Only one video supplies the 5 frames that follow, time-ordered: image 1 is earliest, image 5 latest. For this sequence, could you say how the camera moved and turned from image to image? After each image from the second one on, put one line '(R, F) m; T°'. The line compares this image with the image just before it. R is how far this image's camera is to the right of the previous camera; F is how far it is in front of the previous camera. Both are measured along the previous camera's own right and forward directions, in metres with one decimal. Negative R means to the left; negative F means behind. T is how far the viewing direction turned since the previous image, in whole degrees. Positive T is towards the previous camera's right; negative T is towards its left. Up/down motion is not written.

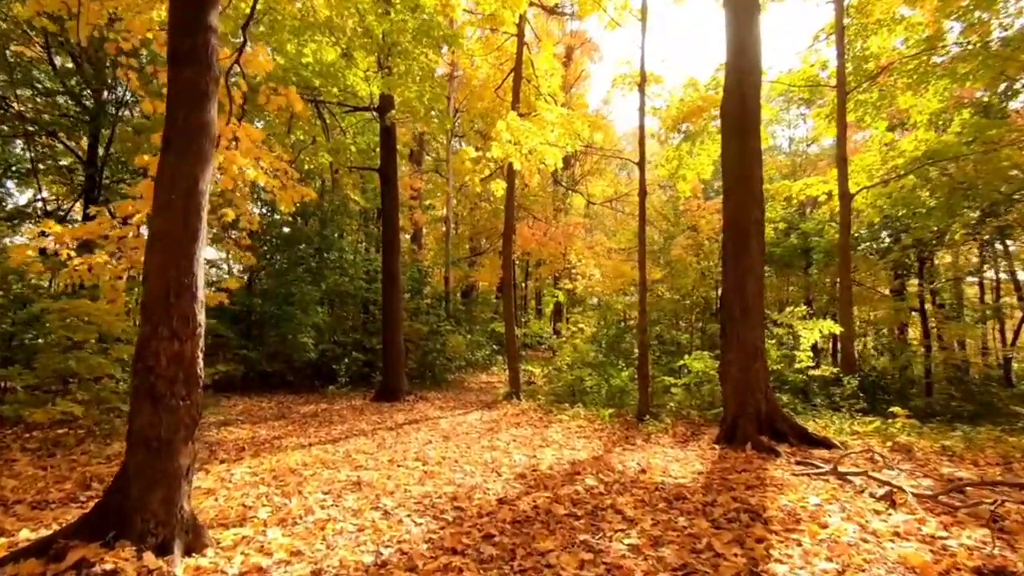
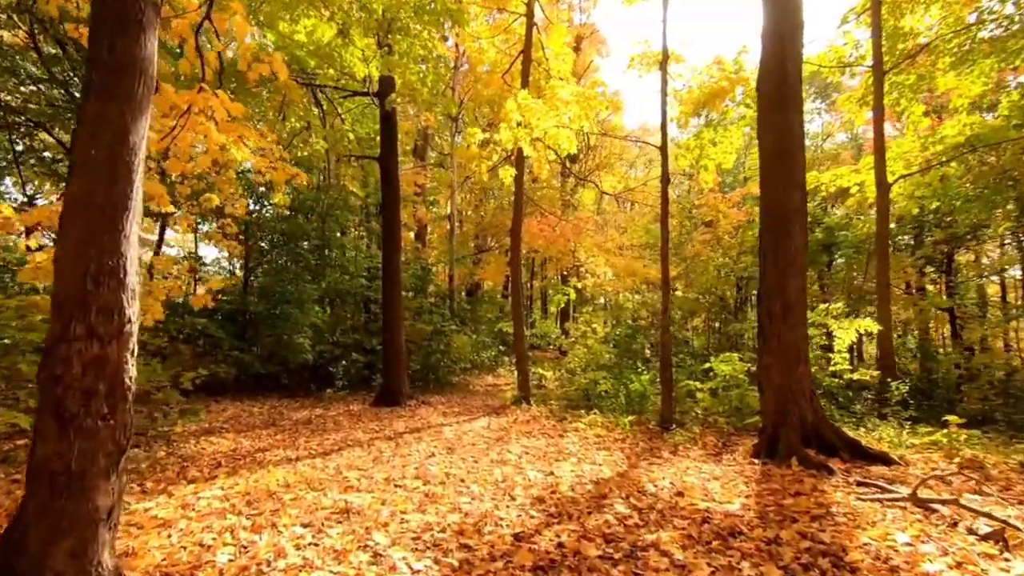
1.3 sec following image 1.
(-0.1, +0.8) m; 0°
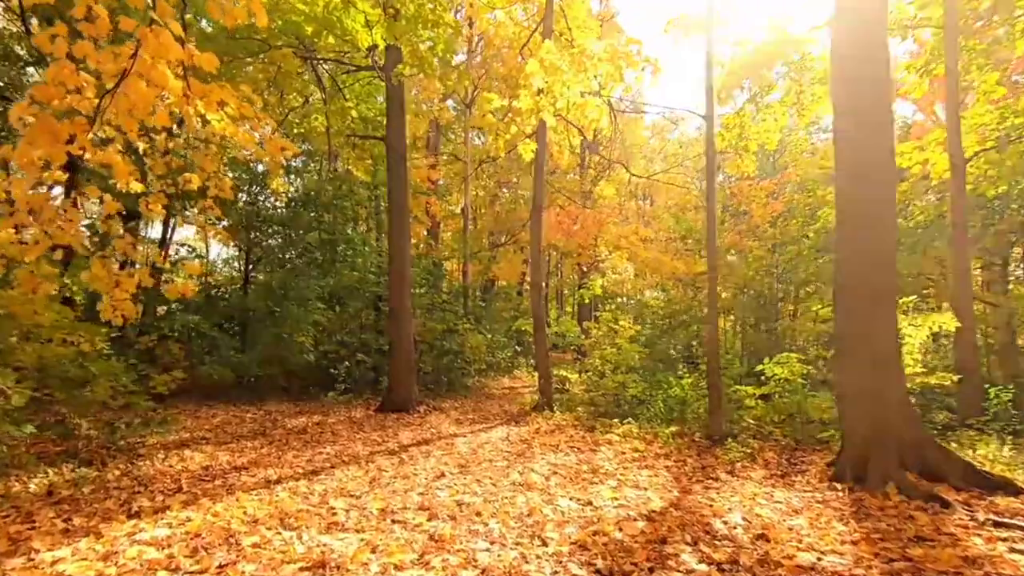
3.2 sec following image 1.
(-0.1, +1.1) m; -1°
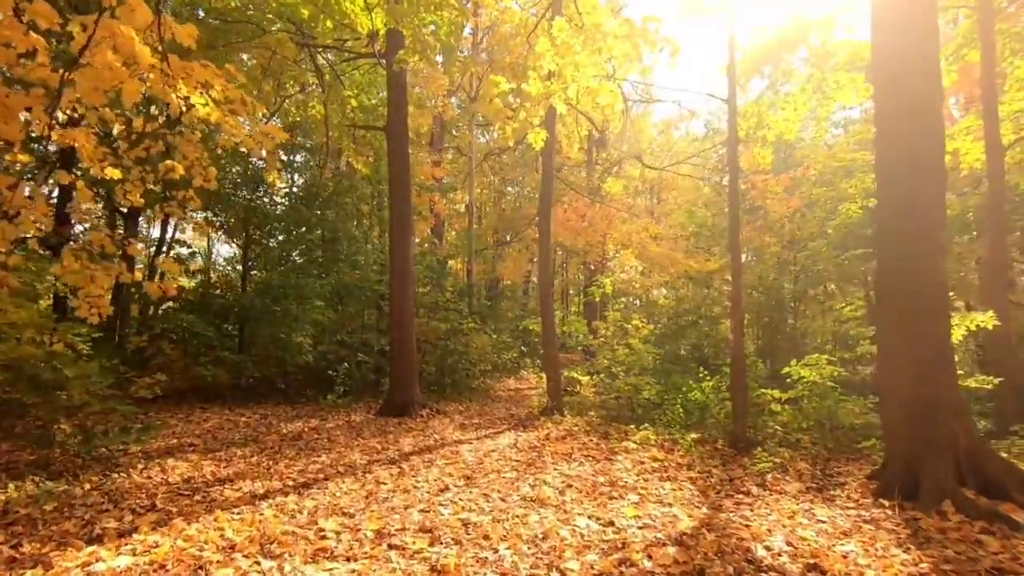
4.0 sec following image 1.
(-0.1, +0.5) m; 0°
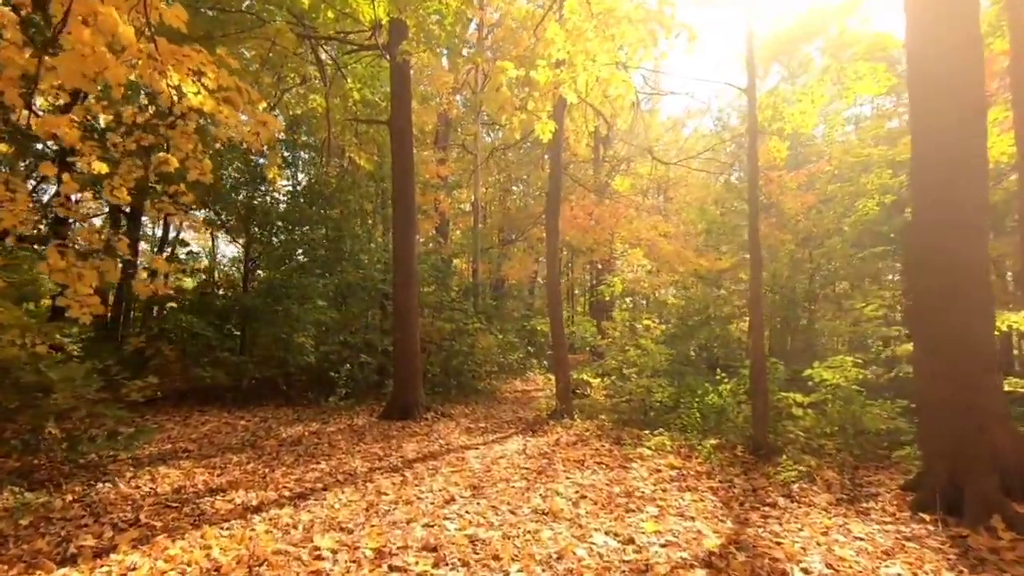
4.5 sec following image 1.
(0.0, +0.3) m; -1°
